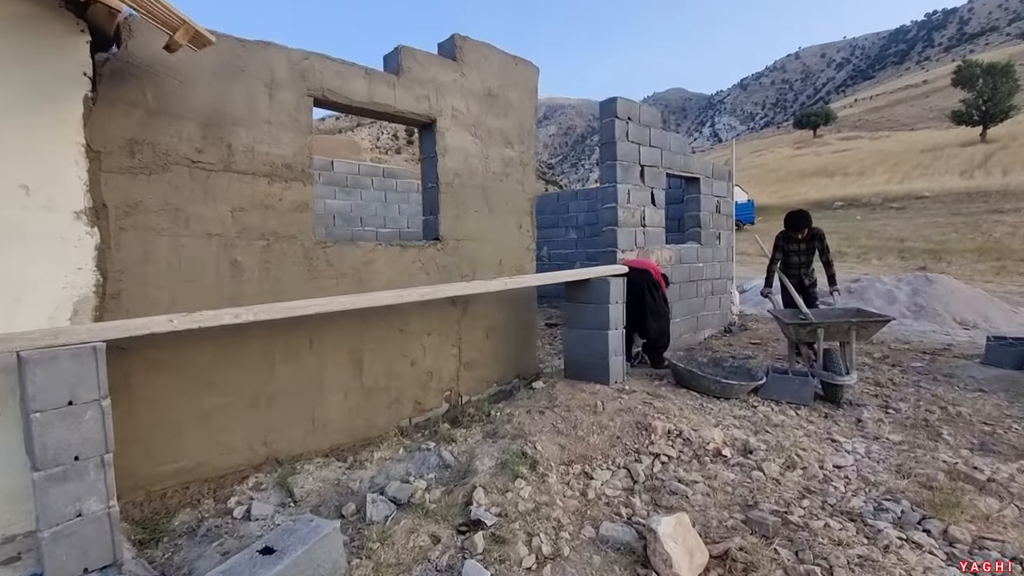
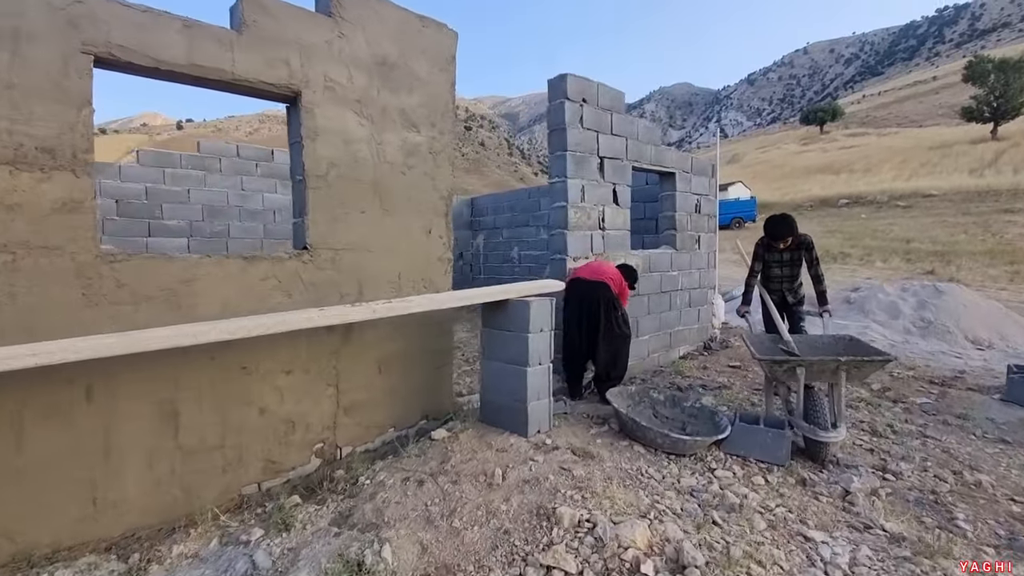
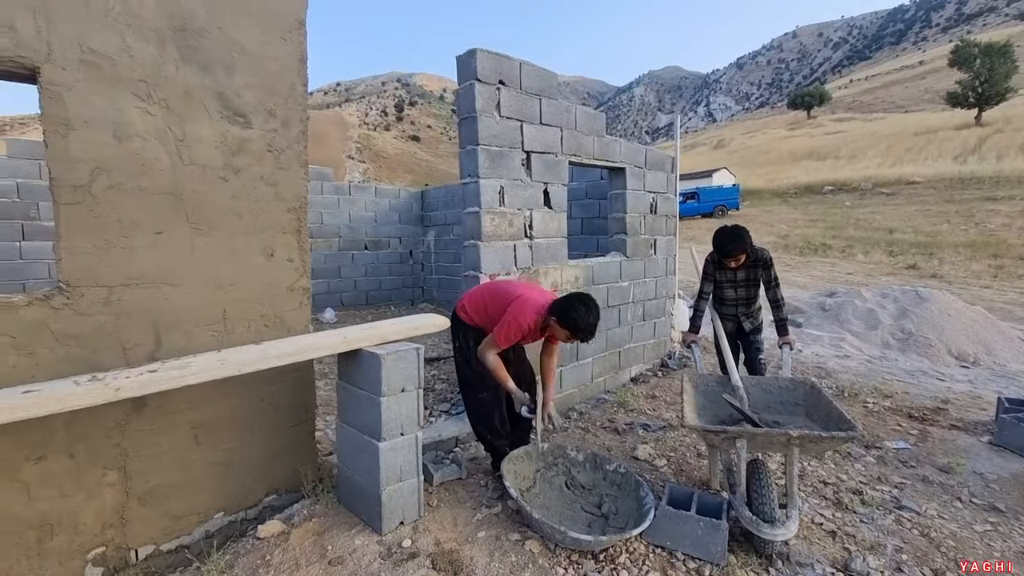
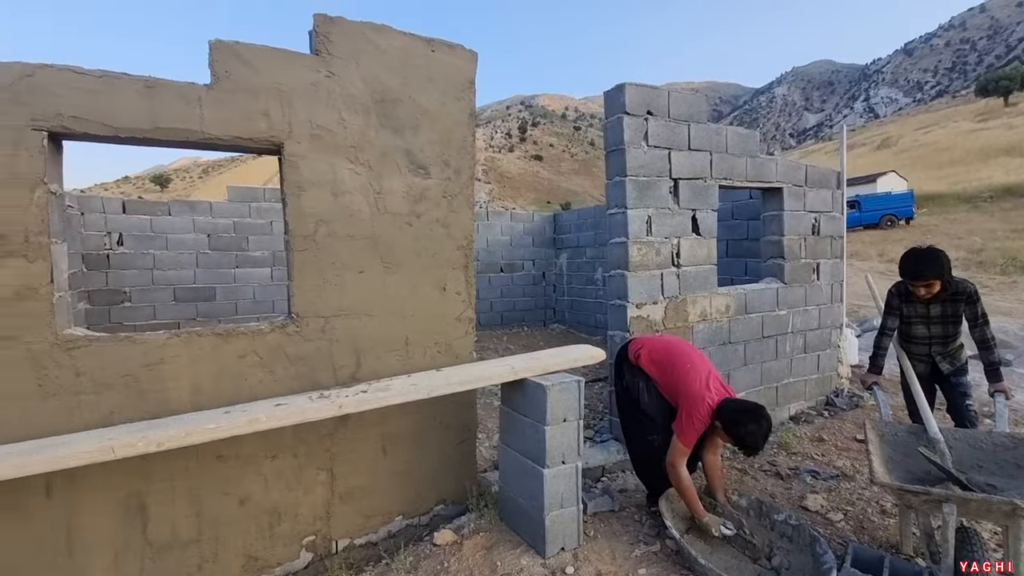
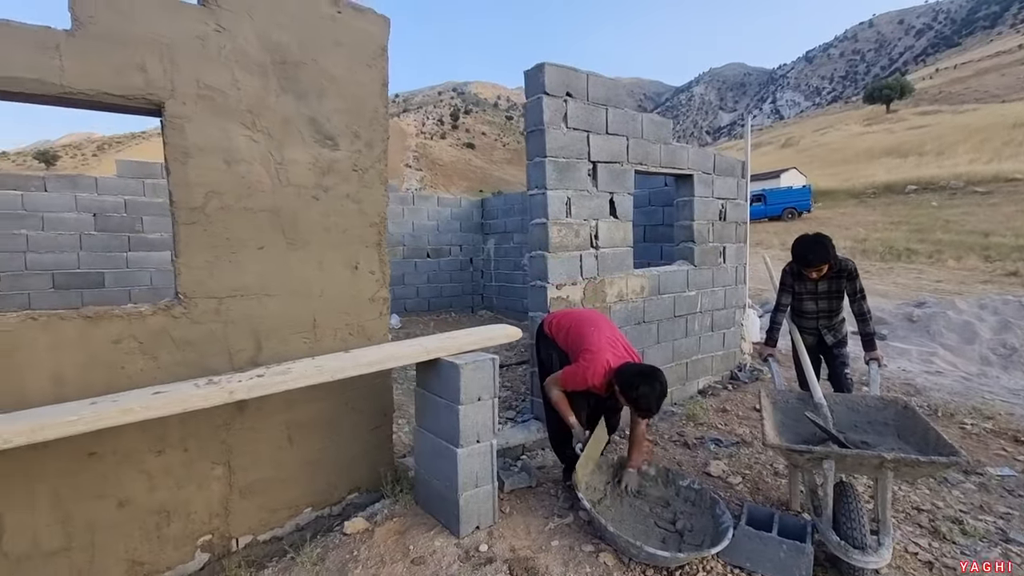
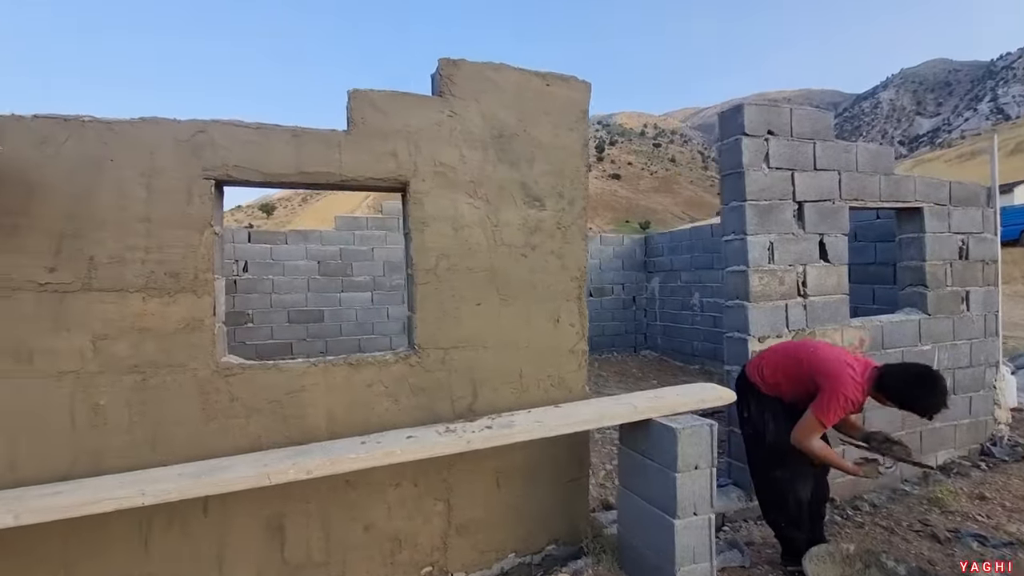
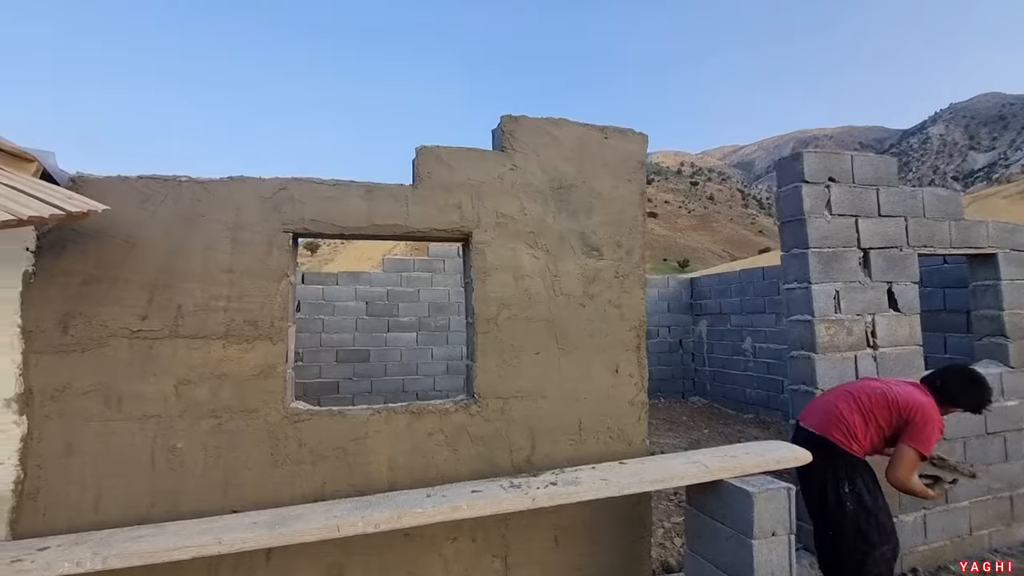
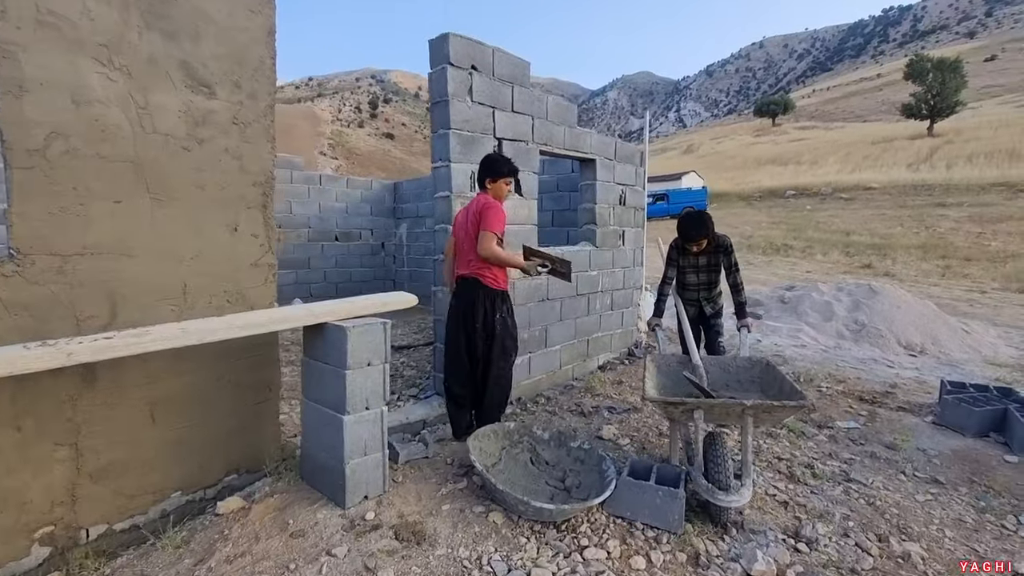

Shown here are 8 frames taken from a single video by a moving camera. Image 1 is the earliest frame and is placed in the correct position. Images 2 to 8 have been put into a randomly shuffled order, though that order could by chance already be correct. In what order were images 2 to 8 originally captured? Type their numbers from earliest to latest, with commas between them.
2, 8, 3, 5, 4, 6, 7
